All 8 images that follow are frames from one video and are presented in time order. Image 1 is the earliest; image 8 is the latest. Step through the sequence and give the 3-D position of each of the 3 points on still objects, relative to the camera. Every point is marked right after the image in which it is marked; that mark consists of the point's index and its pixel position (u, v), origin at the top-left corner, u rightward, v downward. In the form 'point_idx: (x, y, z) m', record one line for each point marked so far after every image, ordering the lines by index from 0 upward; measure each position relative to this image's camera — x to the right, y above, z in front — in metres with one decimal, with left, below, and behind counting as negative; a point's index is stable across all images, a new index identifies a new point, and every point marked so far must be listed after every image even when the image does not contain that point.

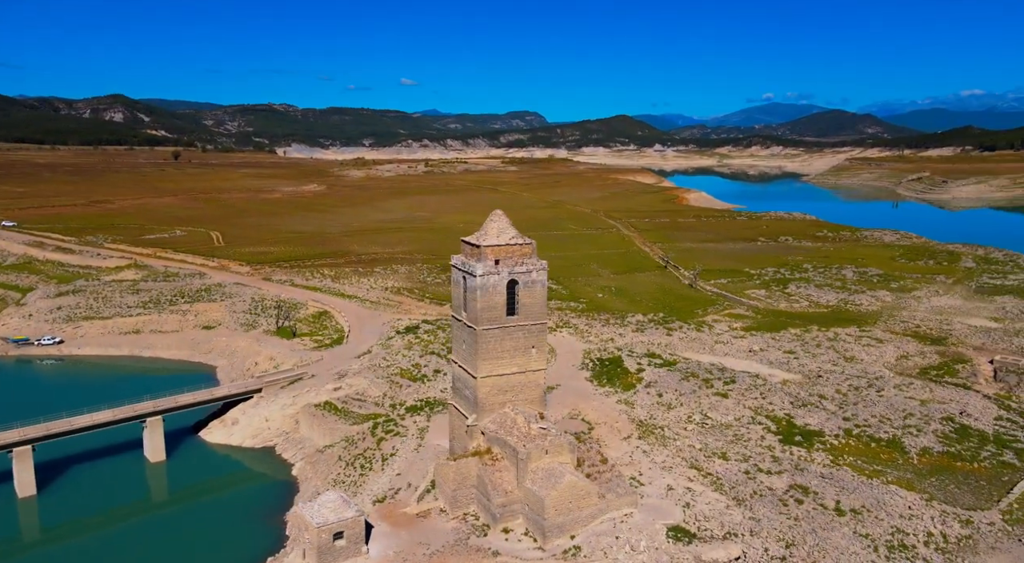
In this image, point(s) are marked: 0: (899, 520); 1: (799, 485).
0: (+8.9, -5.4, +17.2) m
1: (+7.2, -5.1, +18.6) m
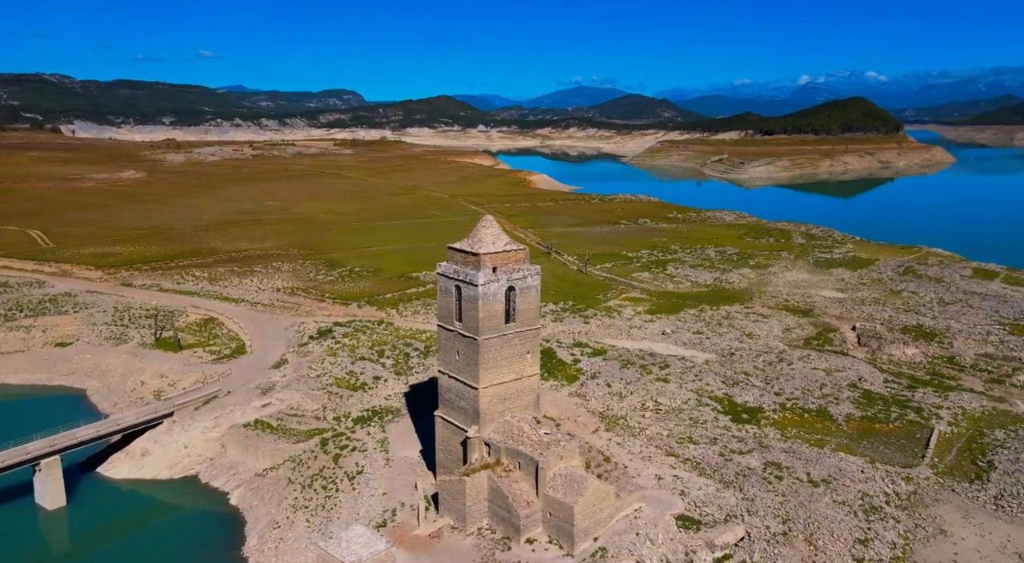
0: (+9.1, -5.2, +19.4) m
1: (+7.1, -5.0, +20.3) m
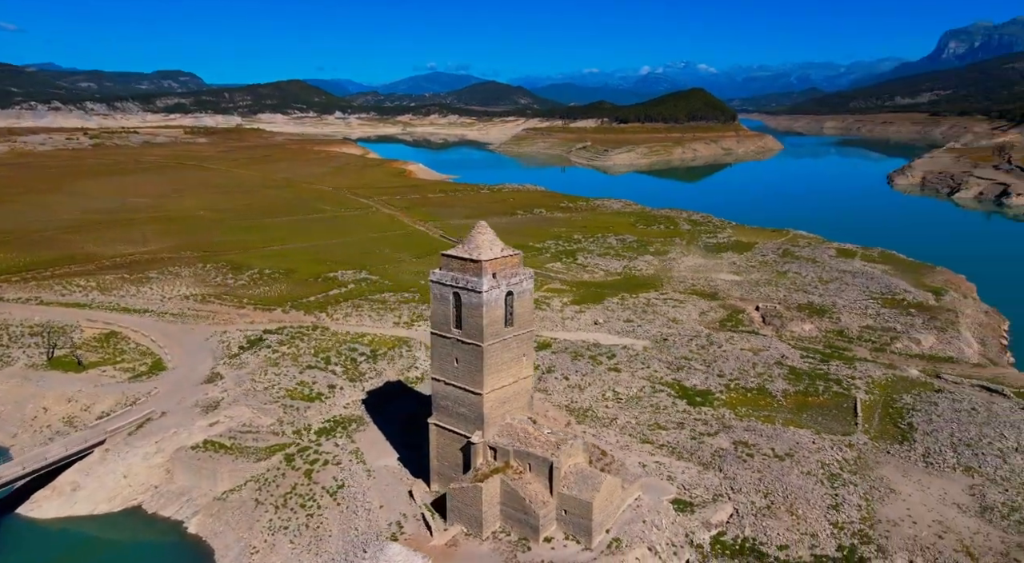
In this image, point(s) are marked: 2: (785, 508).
0: (+8.9, -4.9, +21.5) m
1: (+6.8, -4.7, +22.0) m
2: (+6.8, -5.8, +19.0) m
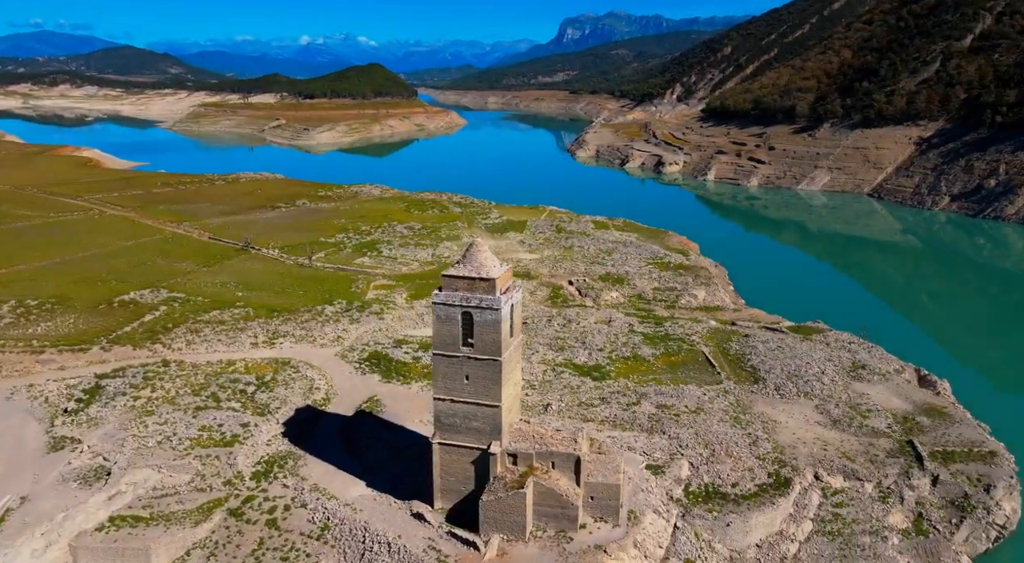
0: (+7.3, -4.2, +26.1) m
1: (+5.1, -4.3, +25.6) m
2: (+6.5, -5.3, +22.9) m
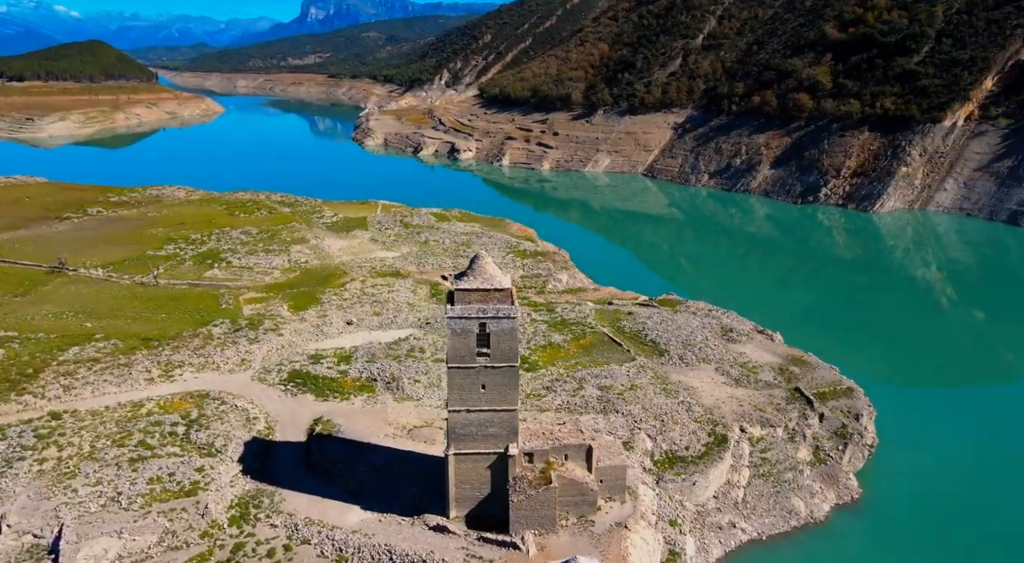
0: (+5.1, -3.7, +29.0) m
1: (+3.1, -4.0, +27.9) m
2: (+5.5, -4.9, +25.8) m
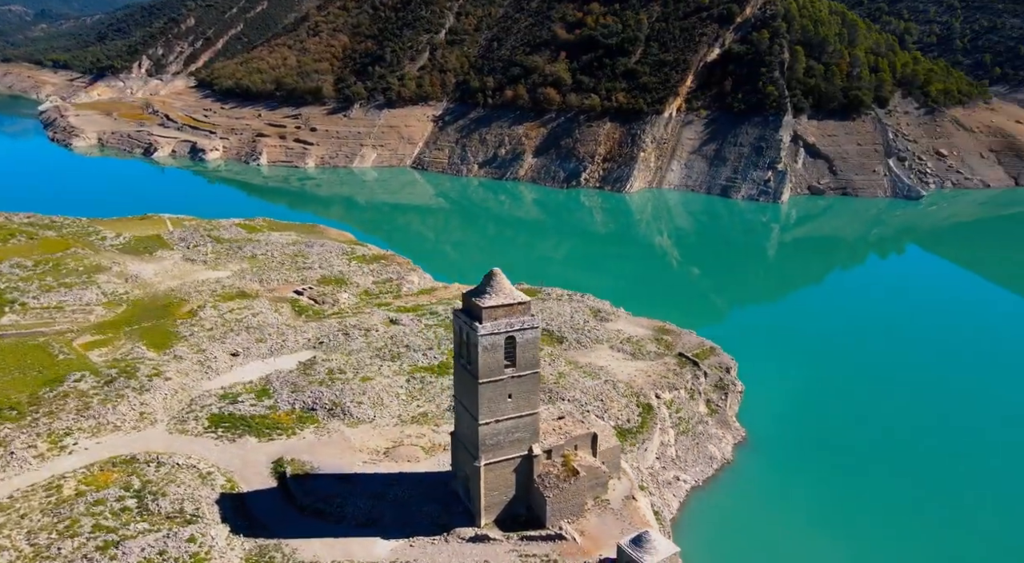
0: (+1.7, -3.5, +31.6) m
1: (+0.4, -4.0, +29.8) m
2: (+3.4, -4.7, +28.9) m
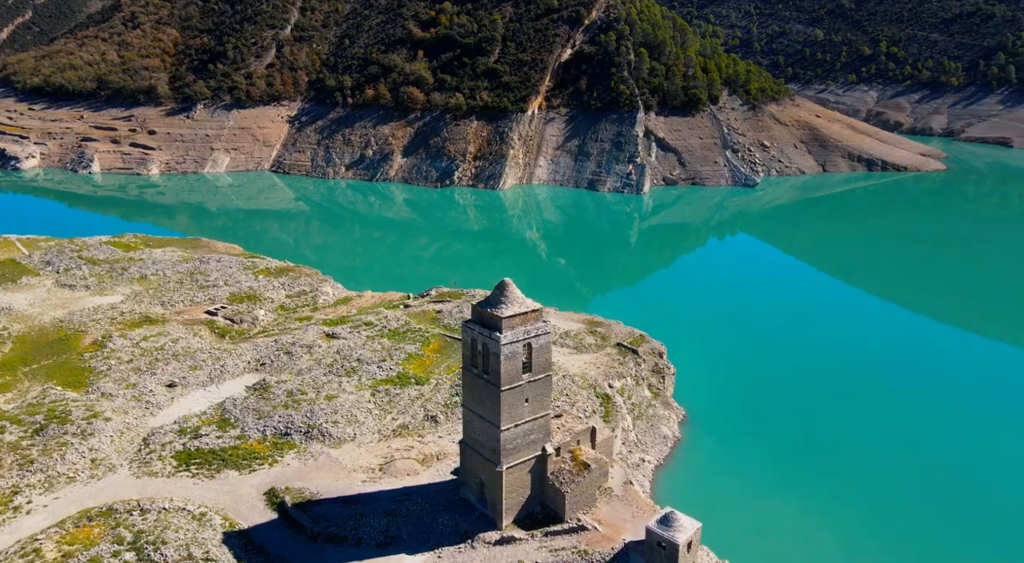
0: (-0.4, -3.7, +32.5) m
1: (-1.2, -4.2, +30.5) m
2: (+2.0, -4.7, +30.3) m
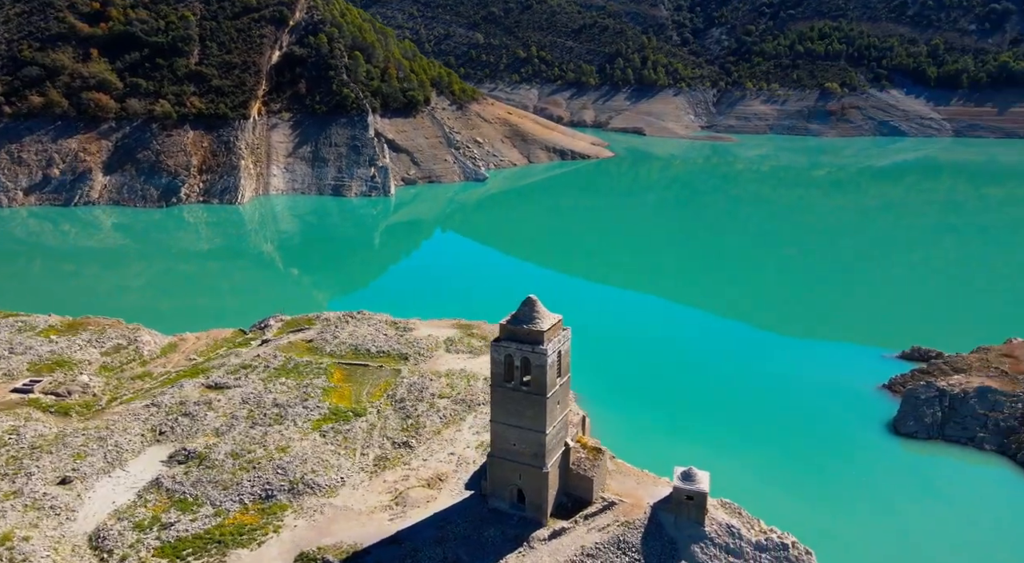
0: (-4.4, -4.4, +32.6) m
1: (-4.1, -4.9, +30.4) m
2: (-1.1, -5.0, +31.7) m
